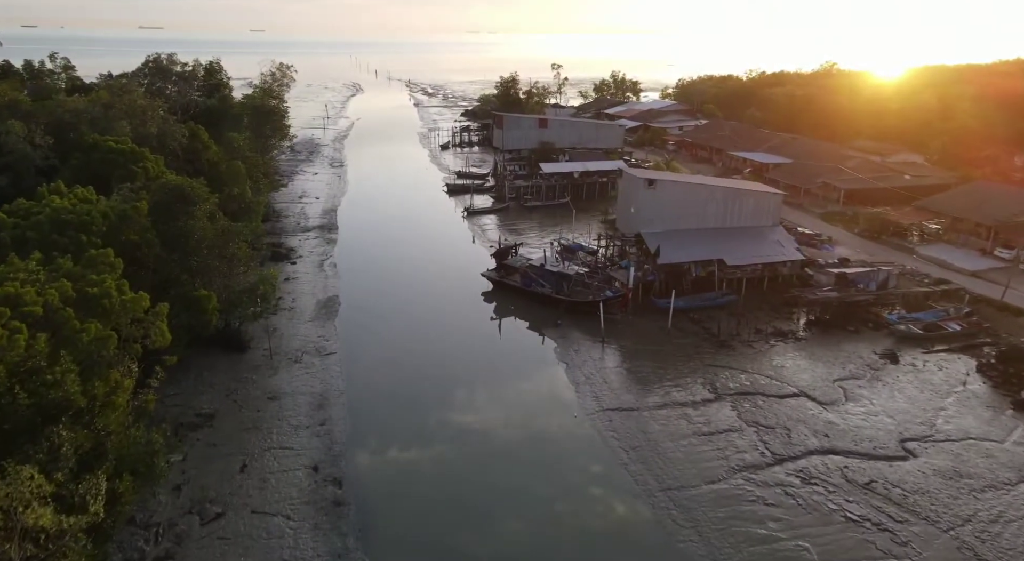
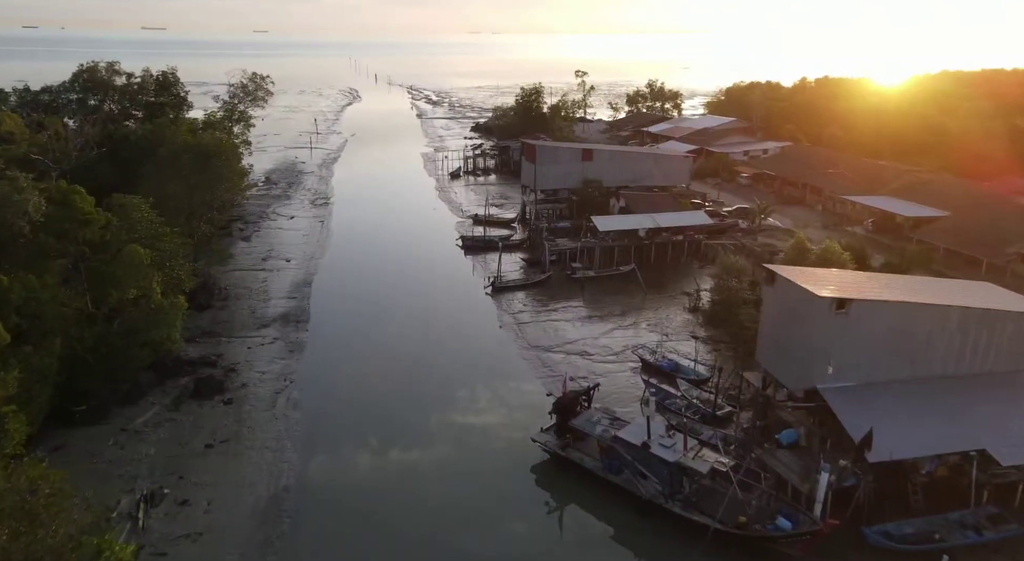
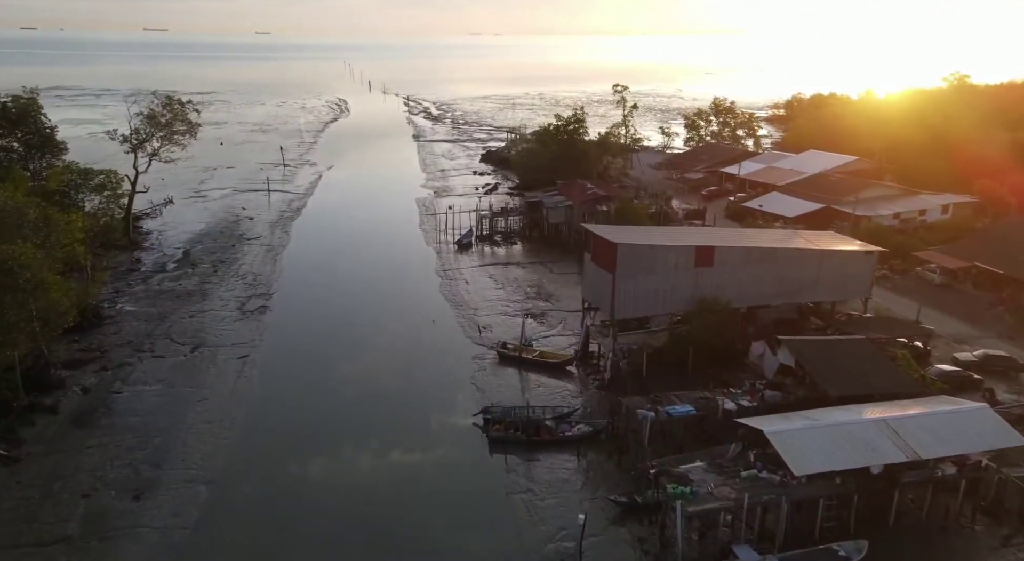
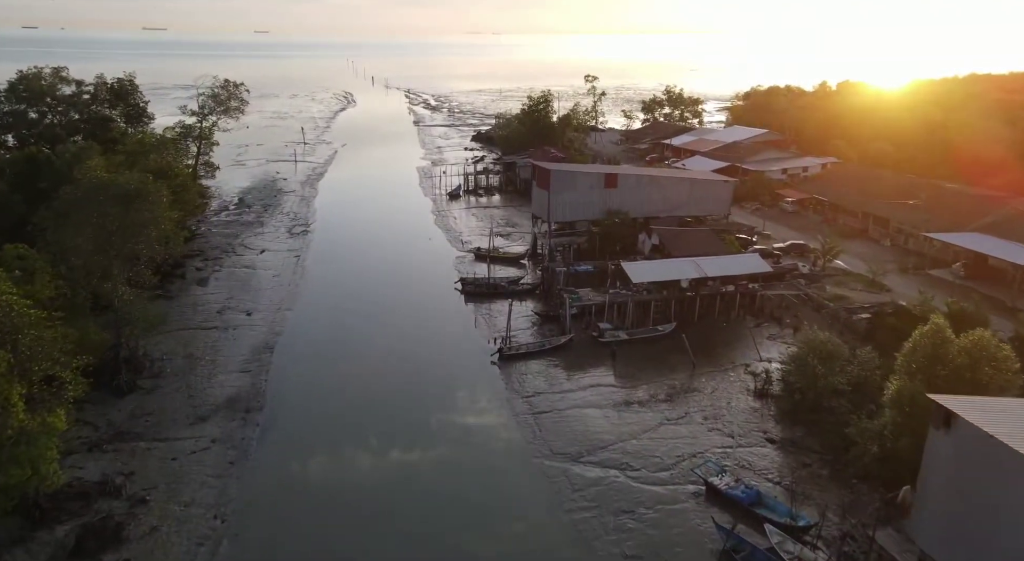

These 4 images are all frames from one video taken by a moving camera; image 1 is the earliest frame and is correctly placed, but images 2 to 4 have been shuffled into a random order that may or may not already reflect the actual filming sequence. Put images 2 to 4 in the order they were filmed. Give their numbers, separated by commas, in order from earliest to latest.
2, 4, 3
